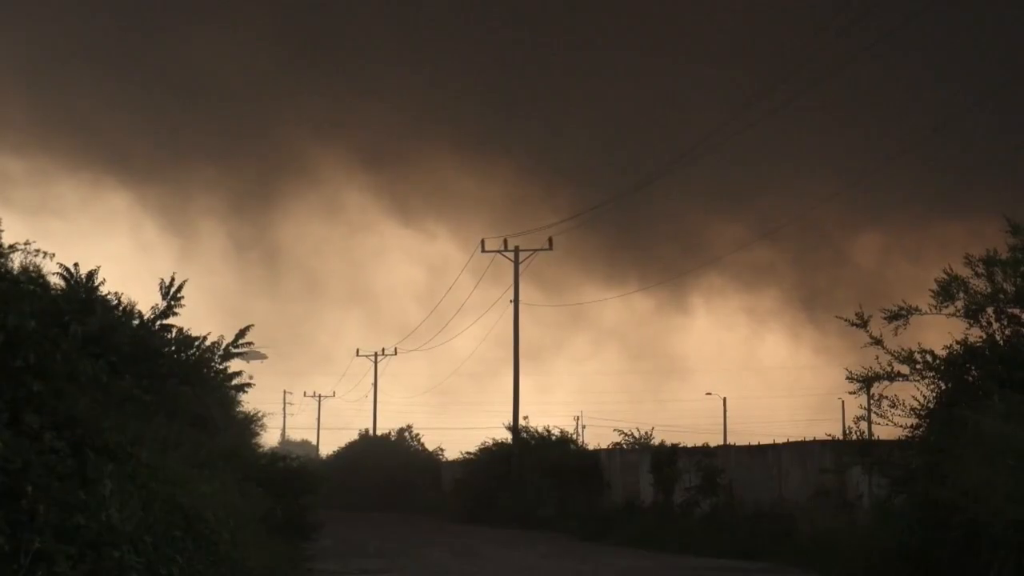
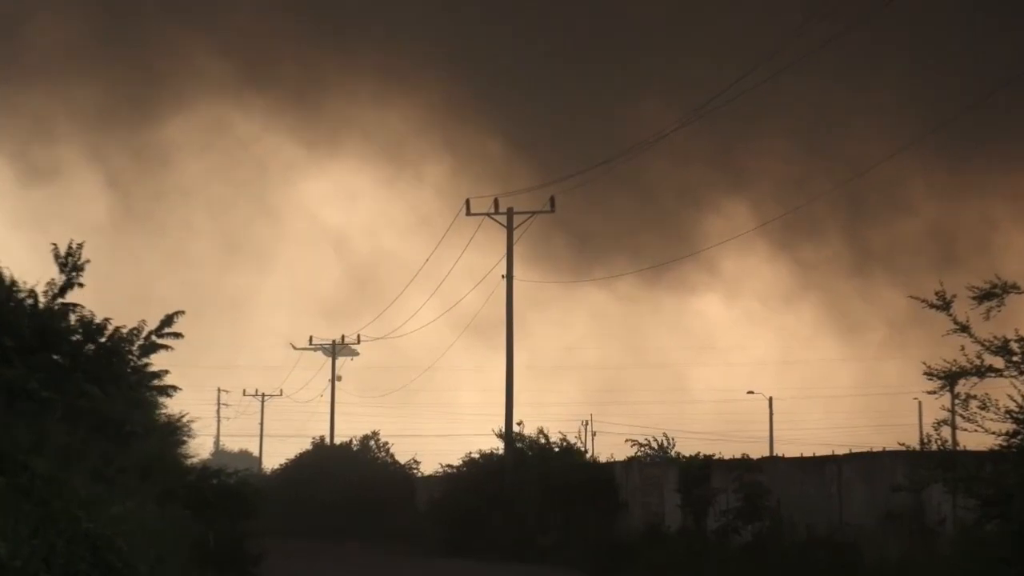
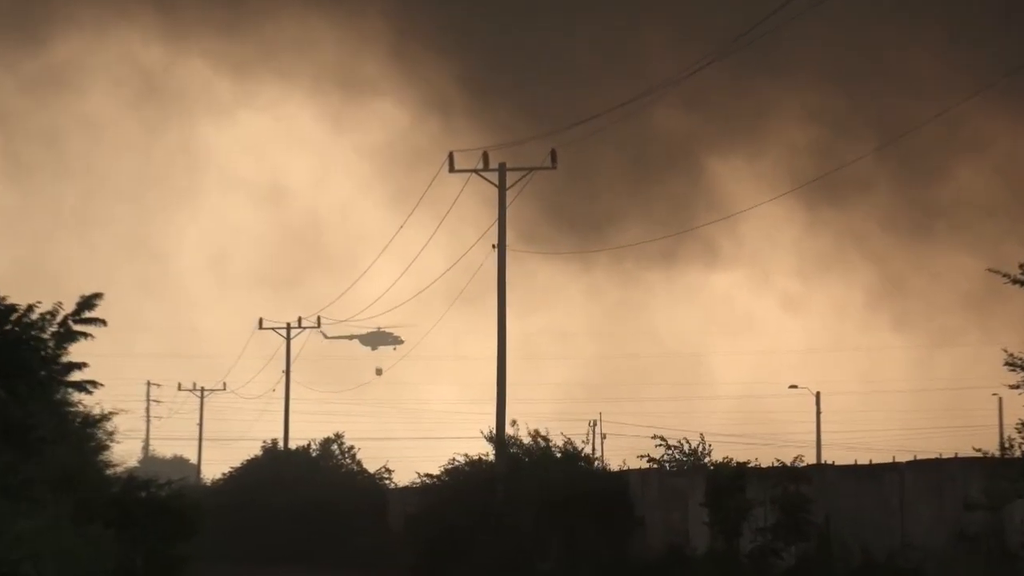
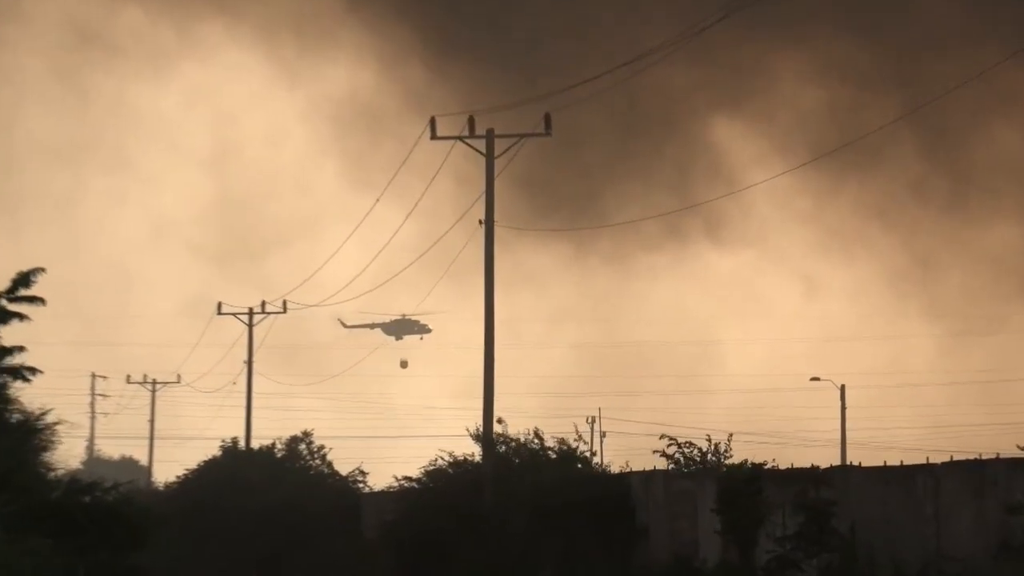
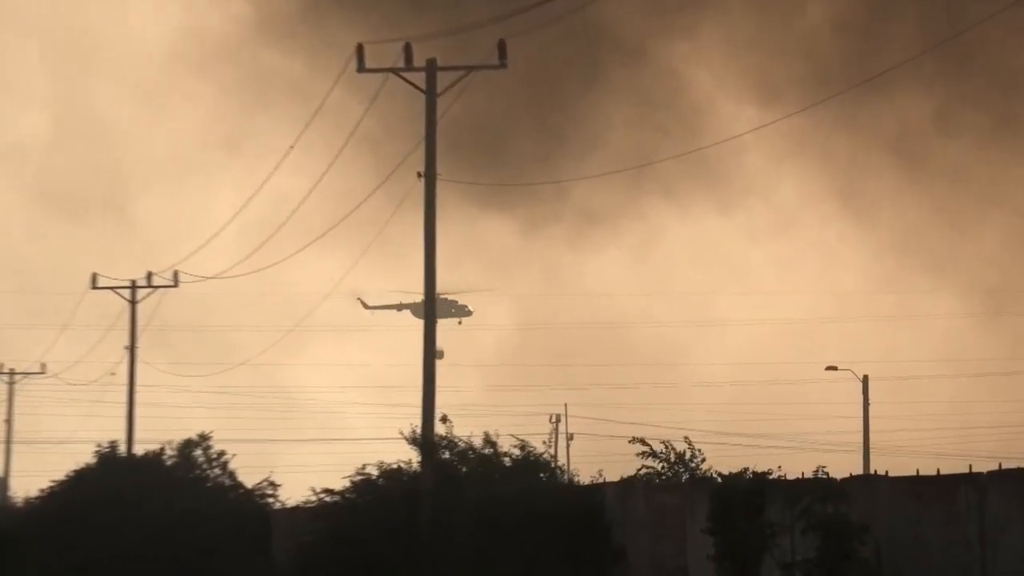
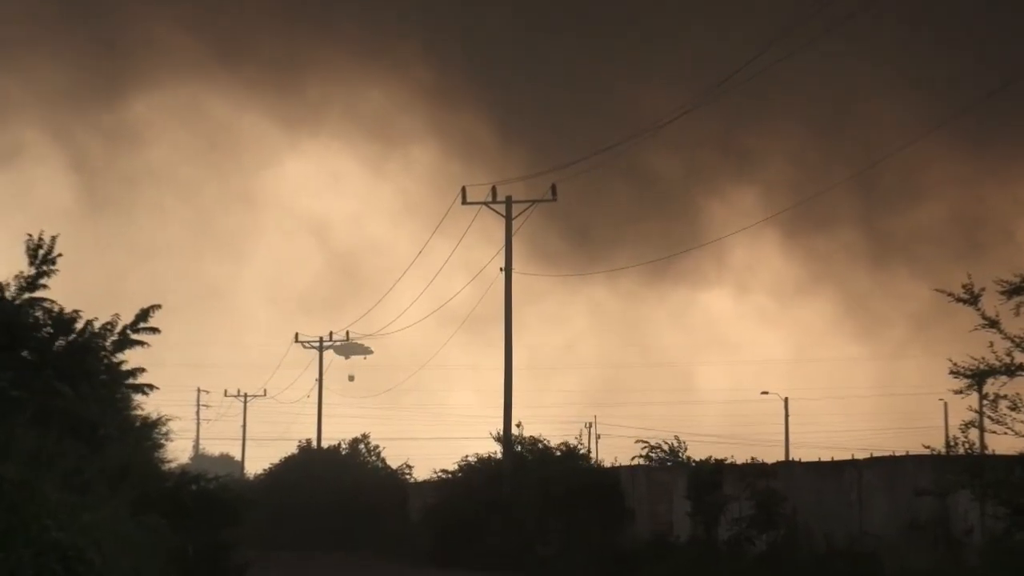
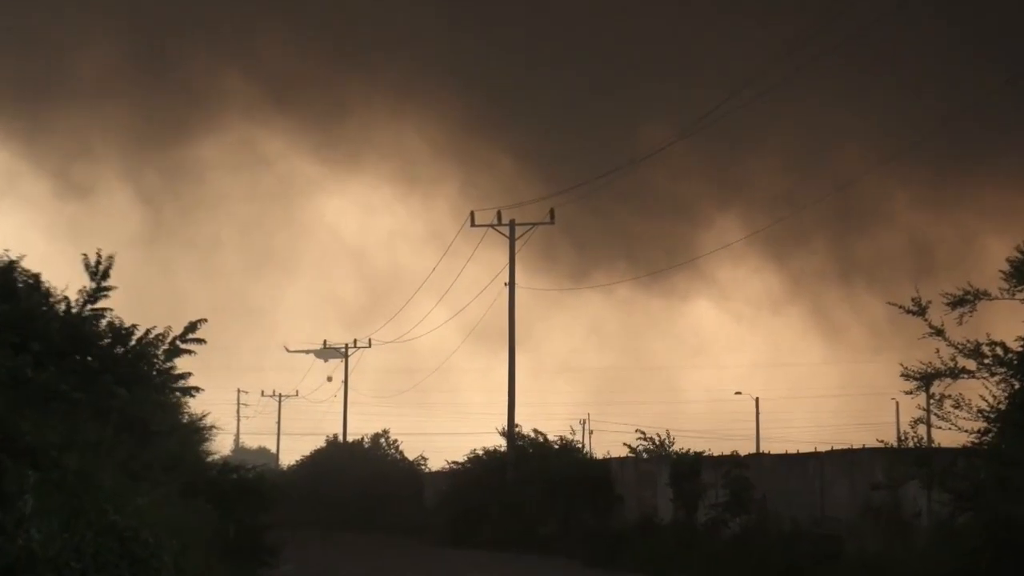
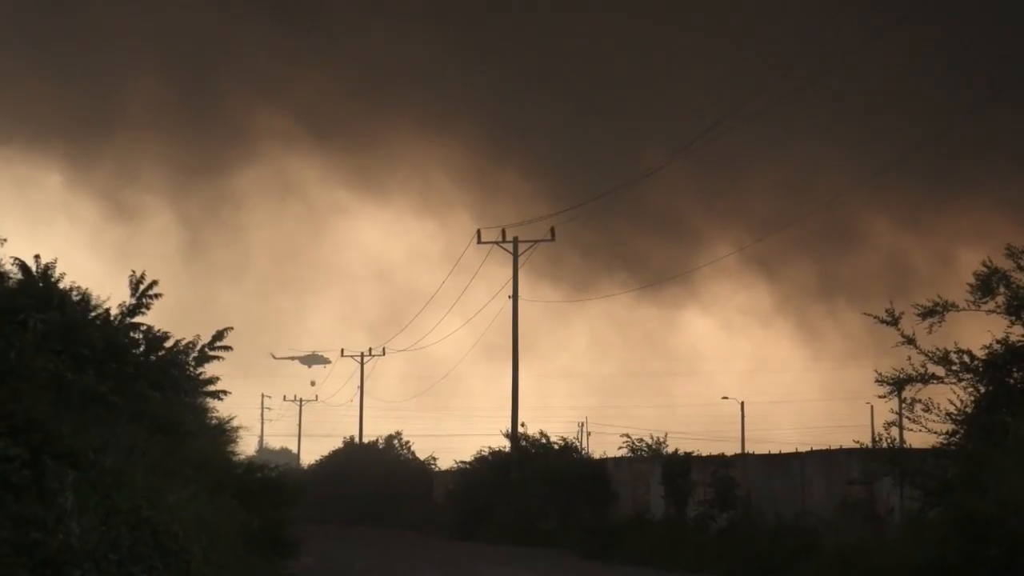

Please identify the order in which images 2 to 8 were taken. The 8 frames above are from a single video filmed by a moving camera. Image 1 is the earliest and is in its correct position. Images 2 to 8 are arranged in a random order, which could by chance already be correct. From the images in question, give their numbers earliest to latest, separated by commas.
8, 7, 2, 6, 3, 4, 5
